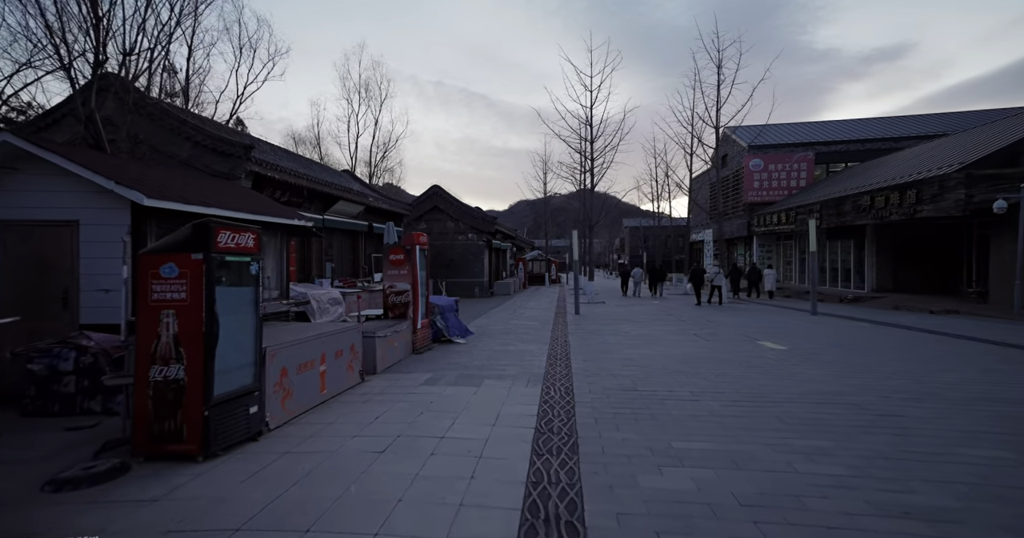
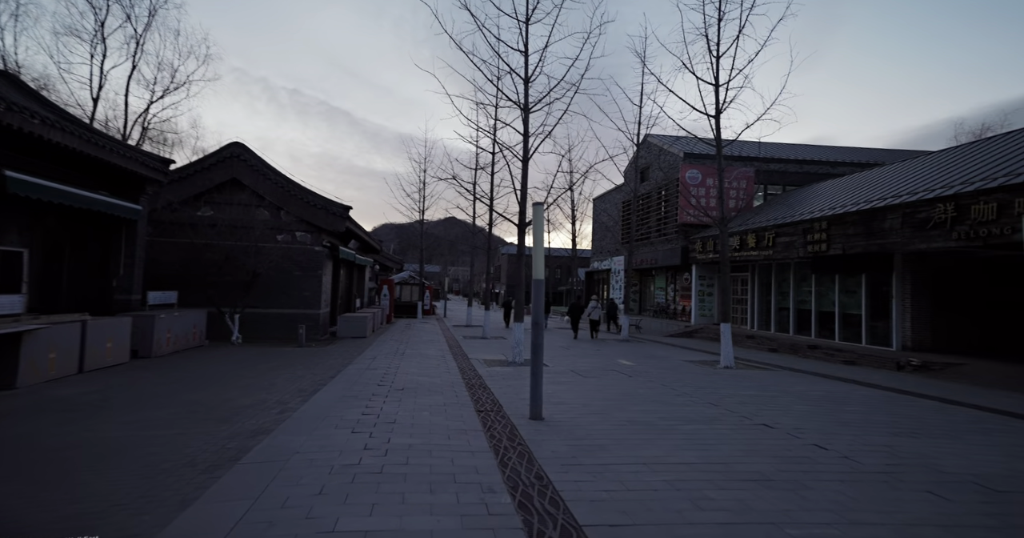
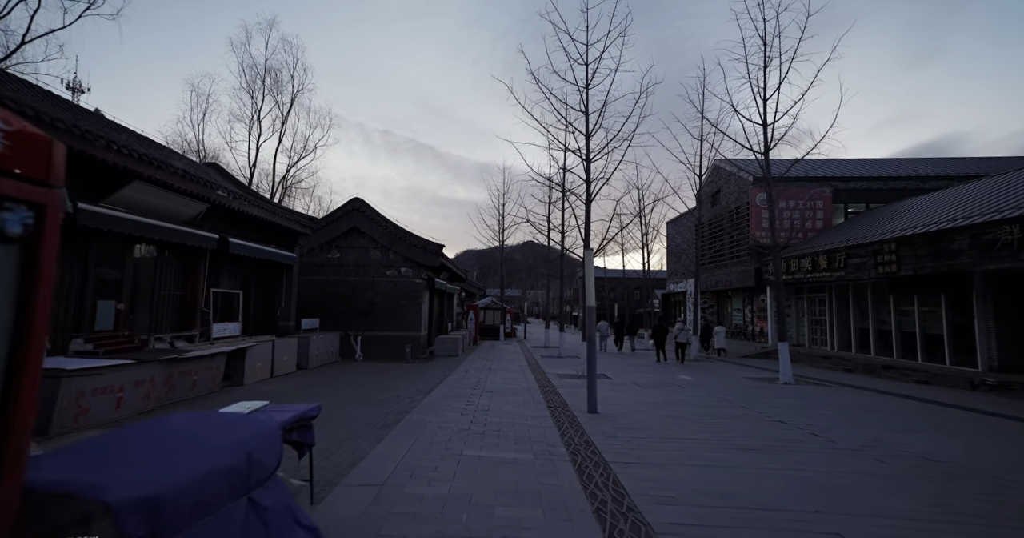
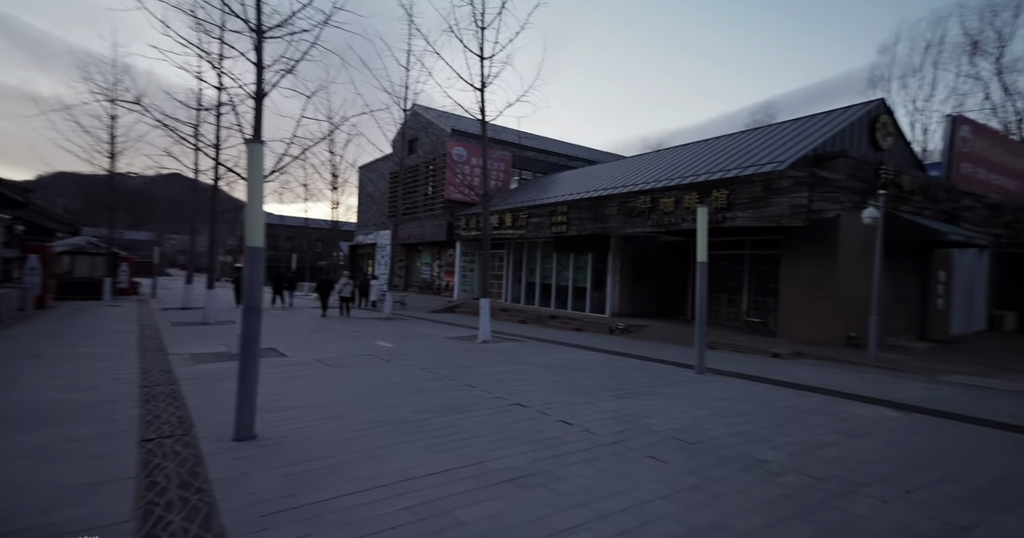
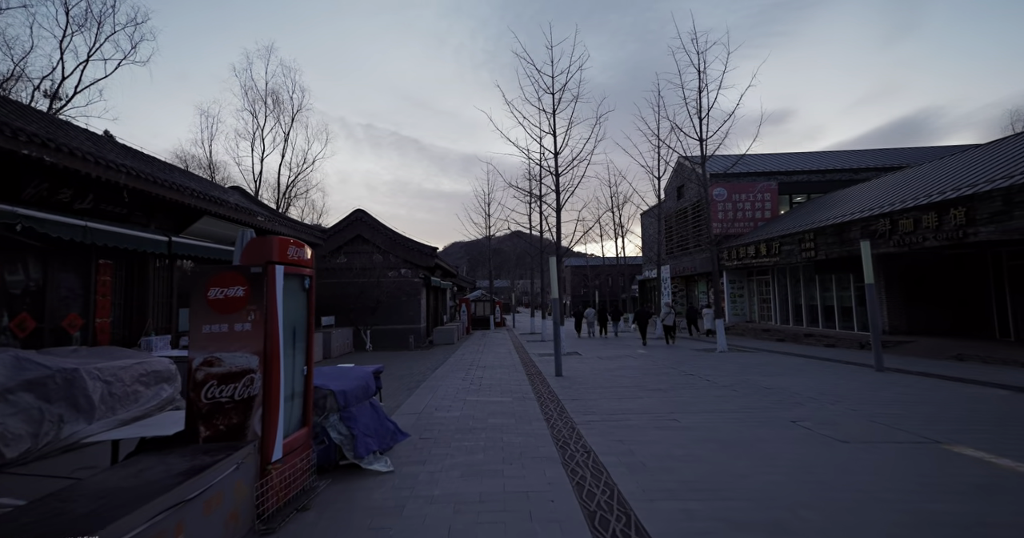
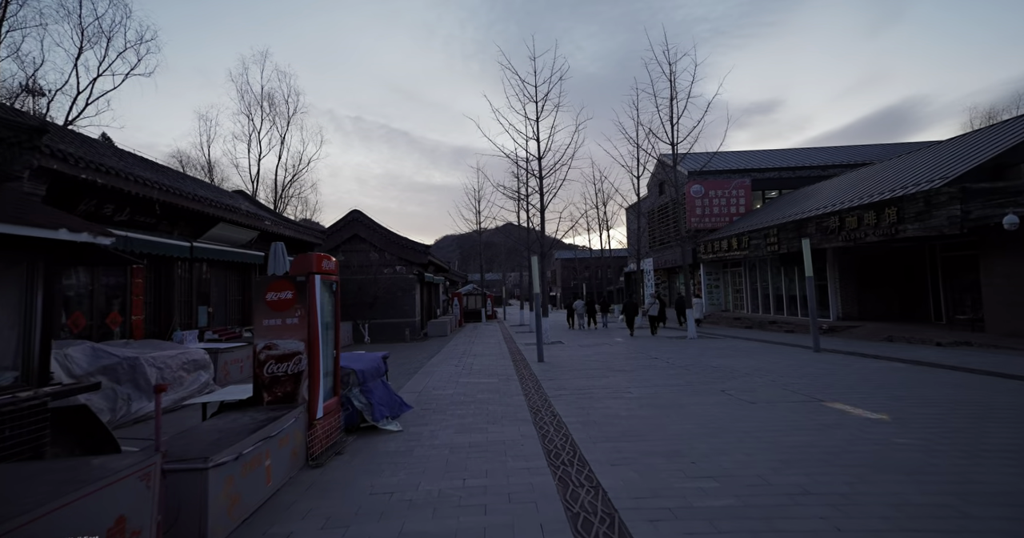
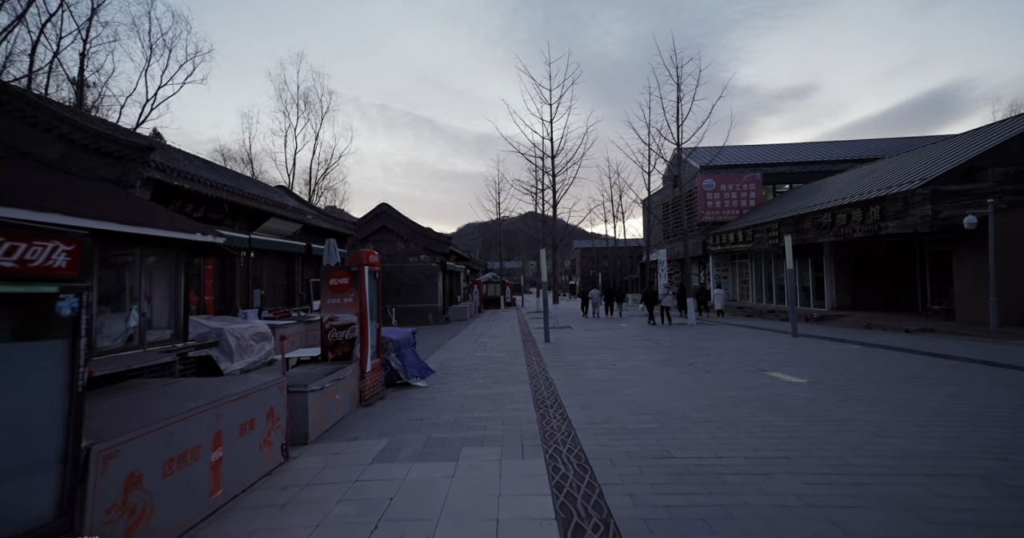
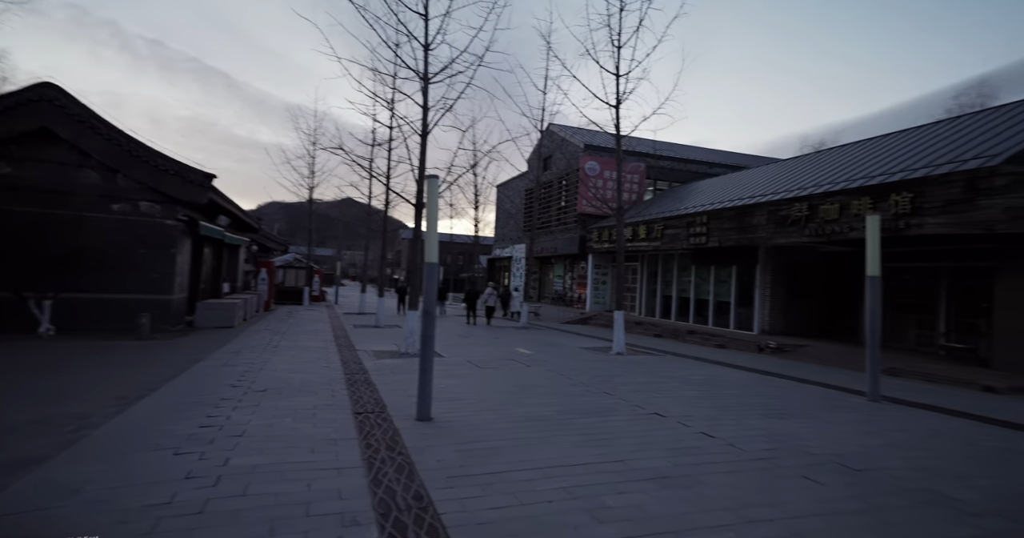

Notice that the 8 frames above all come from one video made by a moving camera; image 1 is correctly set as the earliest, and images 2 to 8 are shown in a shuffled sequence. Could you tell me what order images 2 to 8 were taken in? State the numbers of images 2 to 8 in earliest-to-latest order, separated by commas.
7, 6, 5, 3, 2, 8, 4
